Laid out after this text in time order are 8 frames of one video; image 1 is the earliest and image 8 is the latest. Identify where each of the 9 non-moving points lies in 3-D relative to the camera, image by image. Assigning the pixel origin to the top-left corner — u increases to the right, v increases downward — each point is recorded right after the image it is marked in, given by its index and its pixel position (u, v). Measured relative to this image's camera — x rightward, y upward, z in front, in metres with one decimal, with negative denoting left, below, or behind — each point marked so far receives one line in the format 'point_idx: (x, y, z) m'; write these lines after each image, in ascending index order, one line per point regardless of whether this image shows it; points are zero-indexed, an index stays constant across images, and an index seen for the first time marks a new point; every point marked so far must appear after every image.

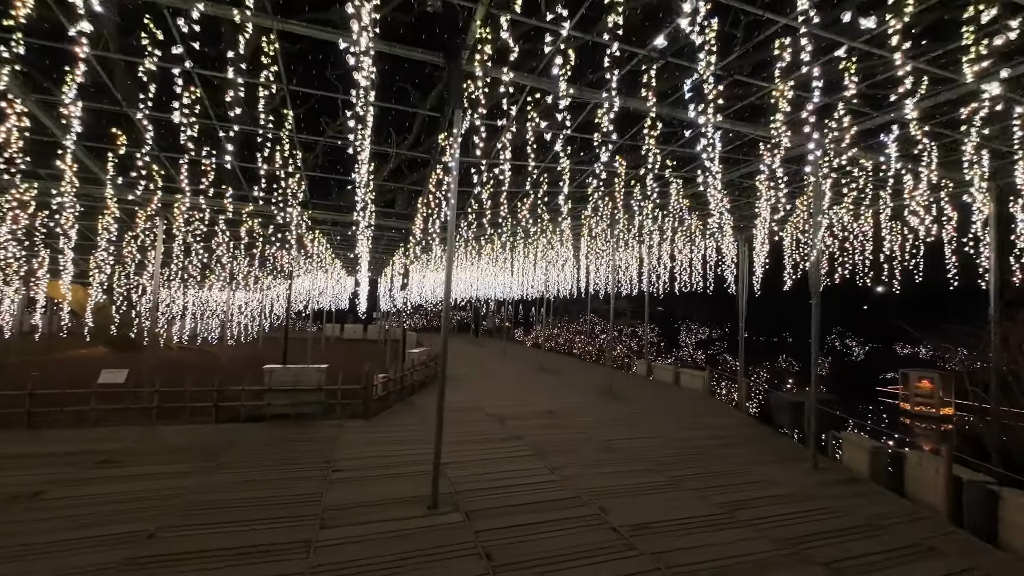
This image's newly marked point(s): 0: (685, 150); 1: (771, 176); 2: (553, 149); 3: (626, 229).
0: (+3.3, +2.6, +8.0) m
1: (+5.3, +2.3, +8.7) m
2: (+0.8, +2.5, +7.9) m
3: (+3.4, +1.9, +12.8) m
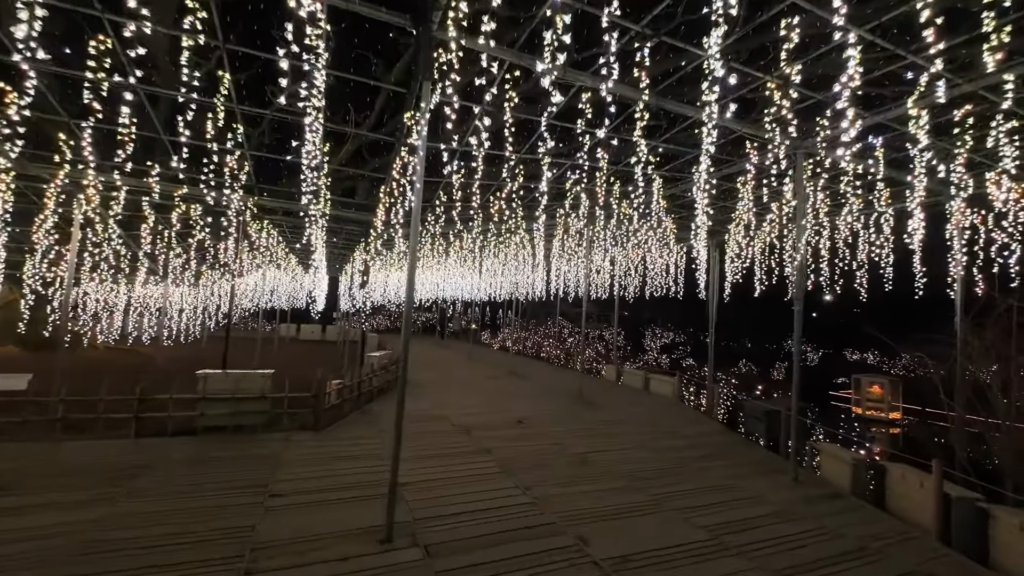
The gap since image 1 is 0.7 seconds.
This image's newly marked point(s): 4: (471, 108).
0: (+2.8, +2.5, +7.6) m
1: (+4.7, +2.2, +8.5) m
2: (+0.3, +2.5, +7.3) m
3: (+2.6, +1.8, +12.4) m
4: (-0.6, +2.7, +6.3) m
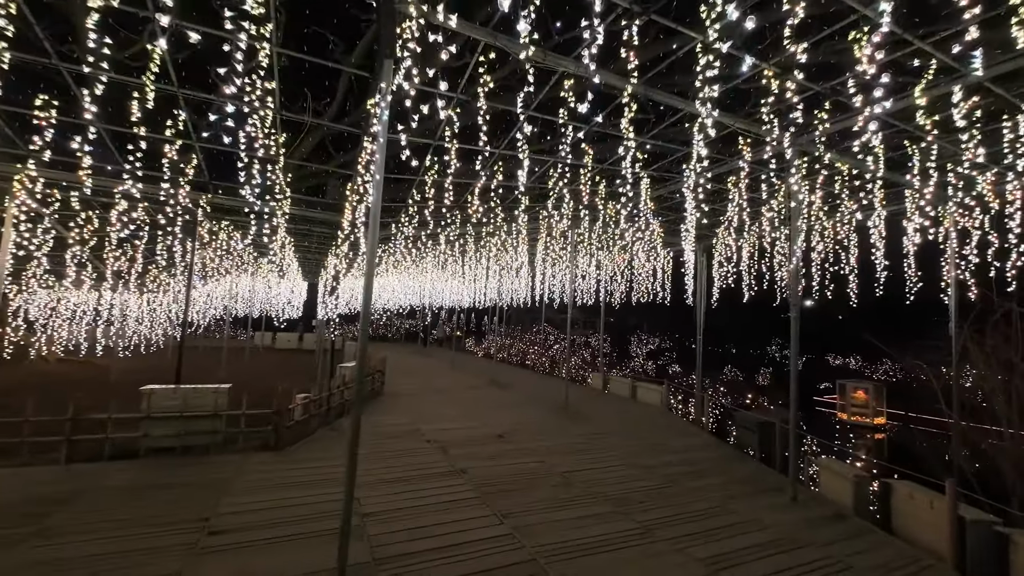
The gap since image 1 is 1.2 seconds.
0: (+2.4, +2.4, +7.2) m
1: (+4.4, +2.1, +8.1) m
2: (0.0, +2.4, +6.7) m
3: (+2.1, +1.6, +11.9) m
4: (-0.9, +2.6, +5.8) m
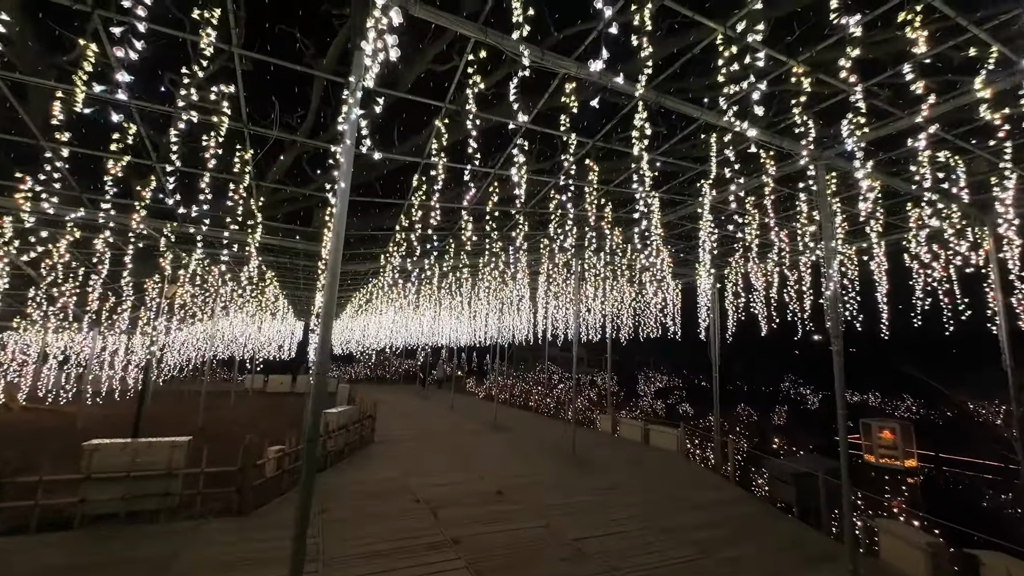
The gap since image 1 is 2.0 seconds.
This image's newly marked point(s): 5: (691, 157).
0: (+2.4, +2.0, +6.5) m
1: (+4.3, +1.6, +7.4) m
2: (-0.1, +2.0, +6.1) m
3: (+2.0, +0.7, +11.2) m
4: (-1.0, +2.2, +5.1) m
5: (+2.7, +2.0, +6.5) m
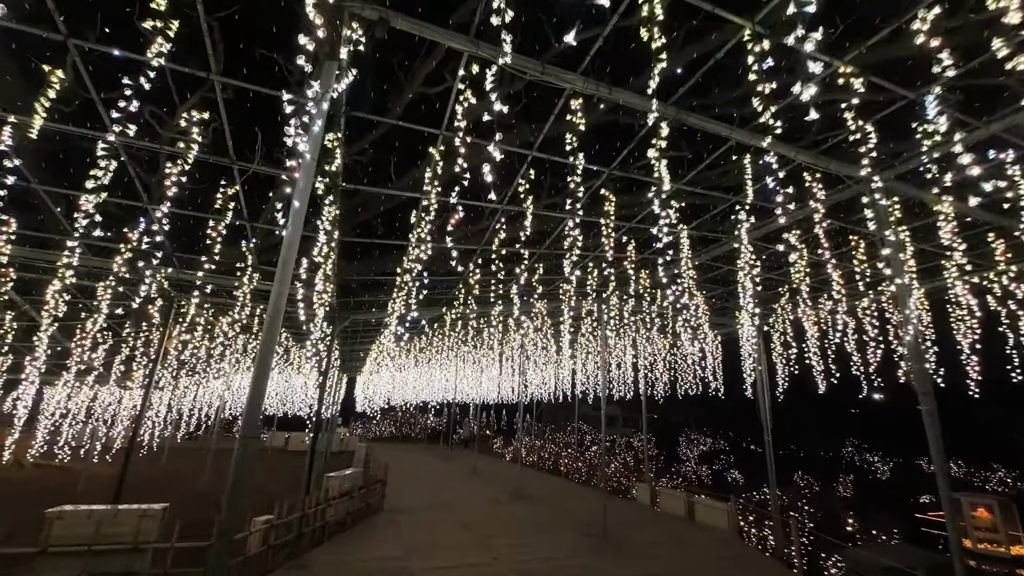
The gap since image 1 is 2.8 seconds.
0: (+2.5, +1.4, +5.8) m
1: (+4.5, +0.9, +6.4) m
2: (0.0, +1.4, +5.6) m
3: (+2.5, -0.5, +10.3) m
4: (-1.0, +1.7, +4.7) m
5: (+2.8, +1.4, +5.7) m
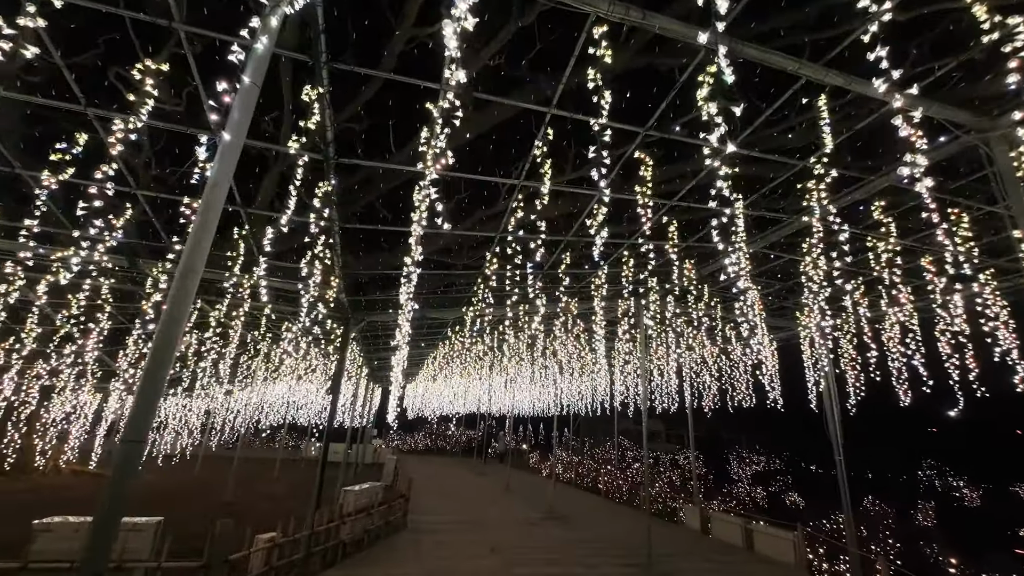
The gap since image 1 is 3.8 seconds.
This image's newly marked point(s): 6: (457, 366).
0: (+2.7, +1.6, +4.8) m
1: (+4.7, +1.1, +5.2) m
2: (+0.2, +1.5, +4.8) m
3: (+3.1, -0.4, +9.2) m
4: (-0.8, +1.9, +4.0) m
5: (+3.0, +1.6, +4.7) m
6: (-2.3, -3.2, +17.6) m
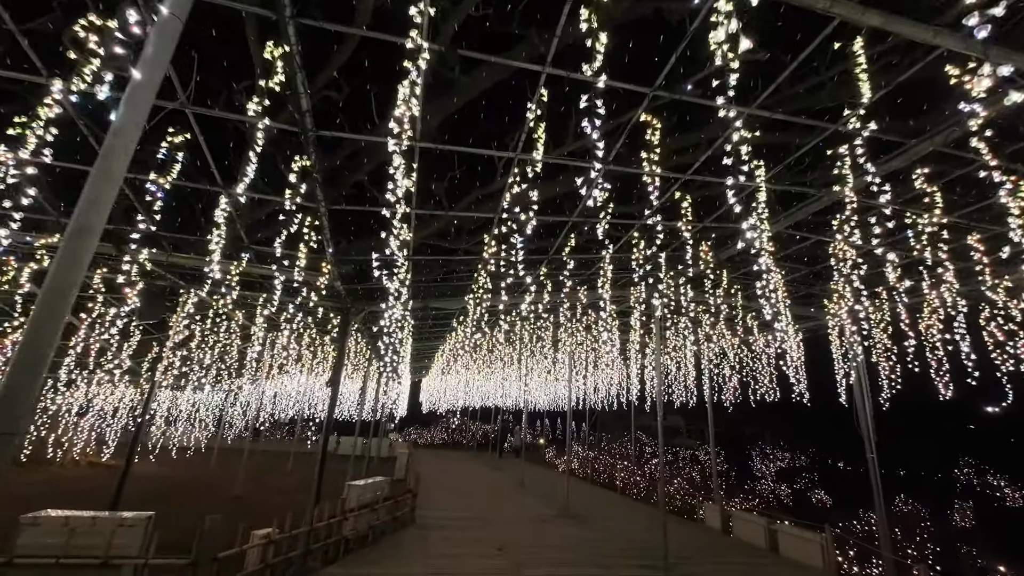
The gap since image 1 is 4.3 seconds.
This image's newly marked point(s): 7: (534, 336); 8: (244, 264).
0: (+2.6, +1.8, +4.2) m
1: (+4.7, +1.3, +4.6) m
2: (+0.1, +1.7, +4.3) m
3: (+3.2, -0.1, +8.6) m
4: (-0.9, +2.1, +3.6) m
5: (+2.9, +1.8, +4.1) m
6: (-1.8, -2.9, +17.3) m
7: (+0.6, -1.4, +12.4) m
8: (-4.2, +0.3, +7.1) m
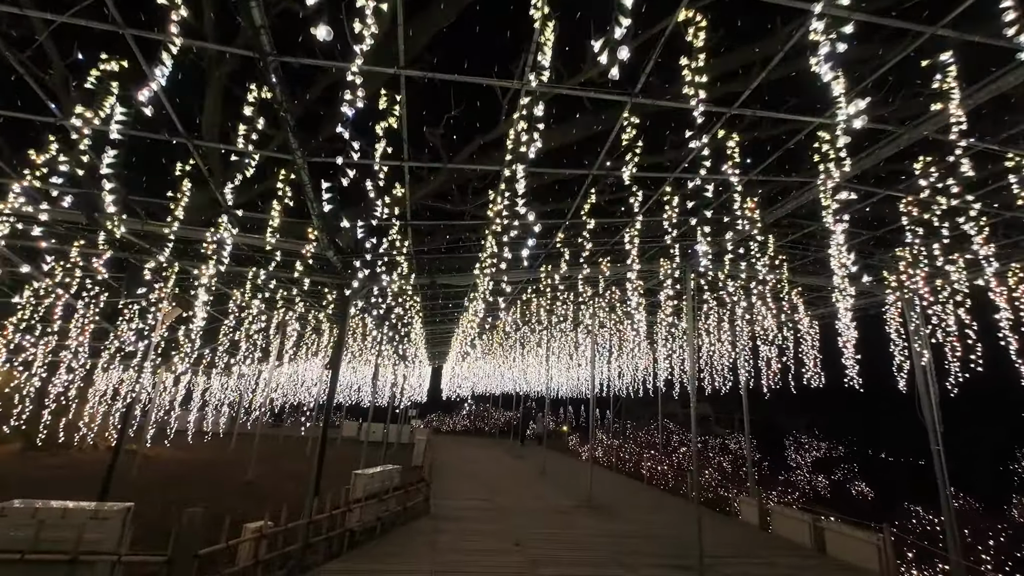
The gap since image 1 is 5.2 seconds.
0: (+2.6, +2.2, +3.2) m
1: (+4.7, +1.8, +3.5) m
2: (+0.2, +2.1, +3.5) m
3: (+3.5, +0.4, +7.7) m
4: (-1.0, +2.4, +2.8) m
5: (+2.9, +2.2, +3.1) m
6: (-1.0, -2.2, +16.7) m
7: (+1.1, -0.8, +11.6) m
8: (-4.0, +0.7, +6.5) m
